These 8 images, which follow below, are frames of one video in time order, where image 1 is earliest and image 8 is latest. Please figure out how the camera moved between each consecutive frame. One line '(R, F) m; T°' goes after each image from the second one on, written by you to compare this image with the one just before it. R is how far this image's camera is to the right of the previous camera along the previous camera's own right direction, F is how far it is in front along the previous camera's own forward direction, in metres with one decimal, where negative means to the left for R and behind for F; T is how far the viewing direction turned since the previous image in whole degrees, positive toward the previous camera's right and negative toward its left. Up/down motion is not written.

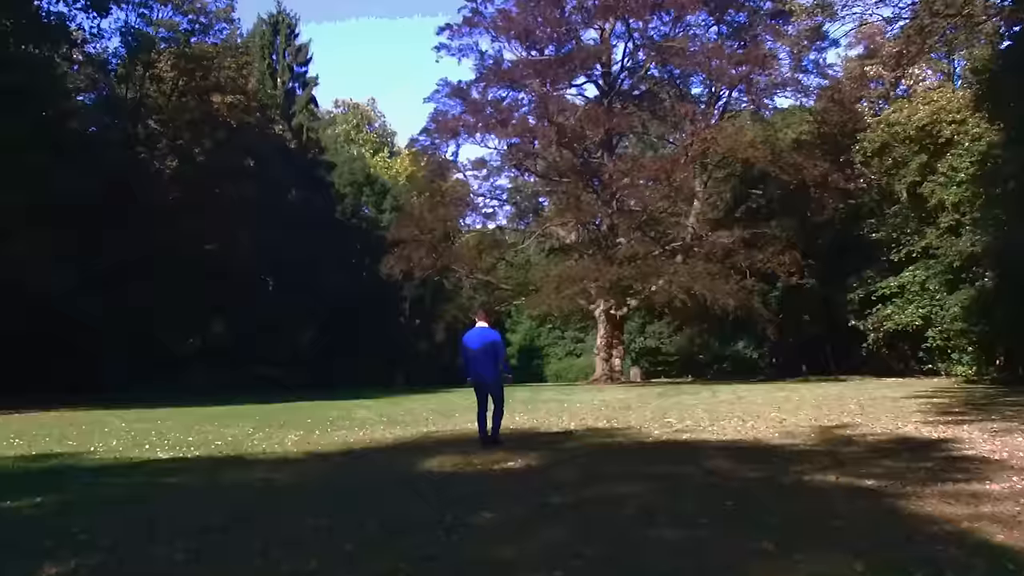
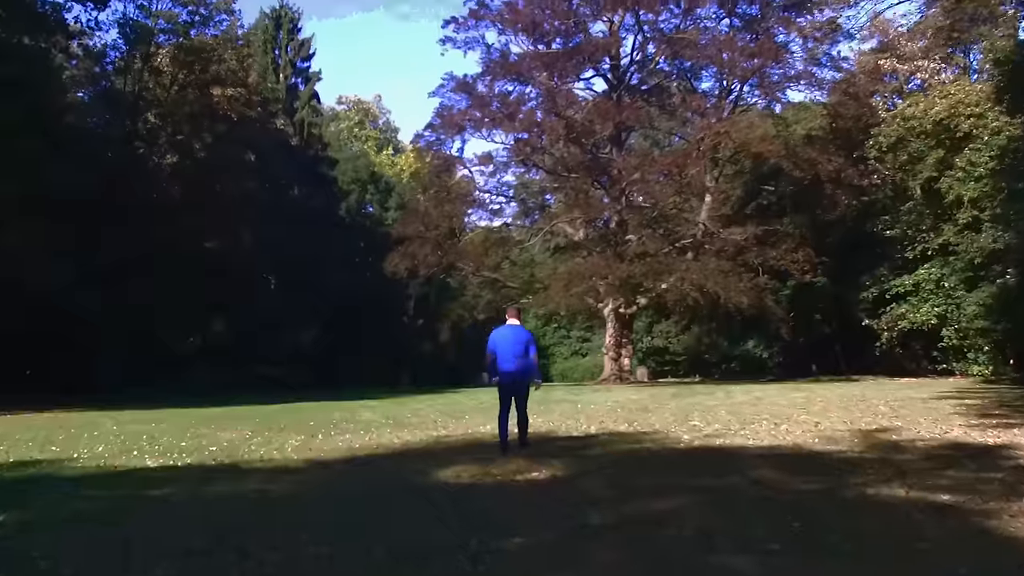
(-0.1, +0.6) m; 0°
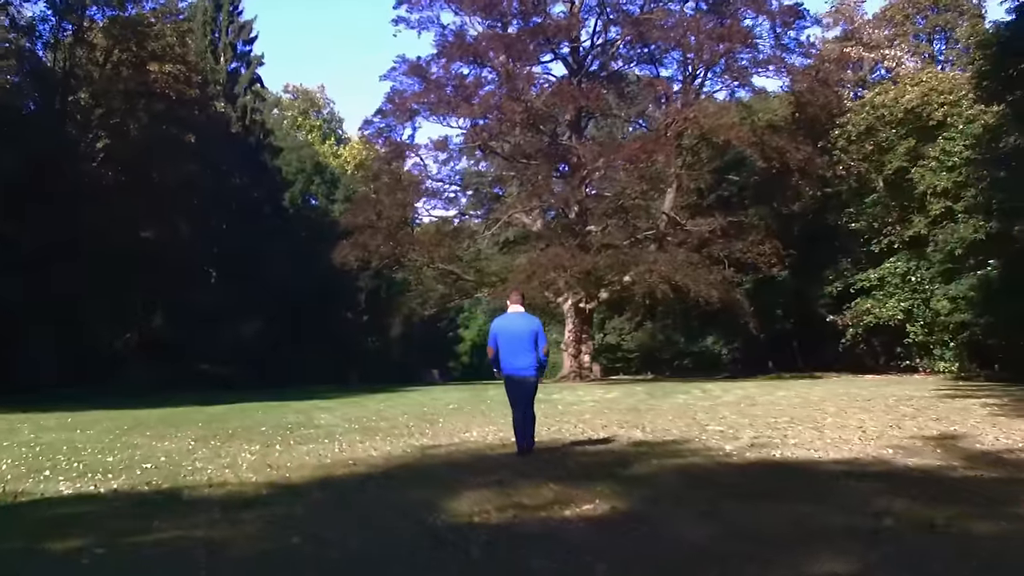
(-0.4, +1.4) m; +3°
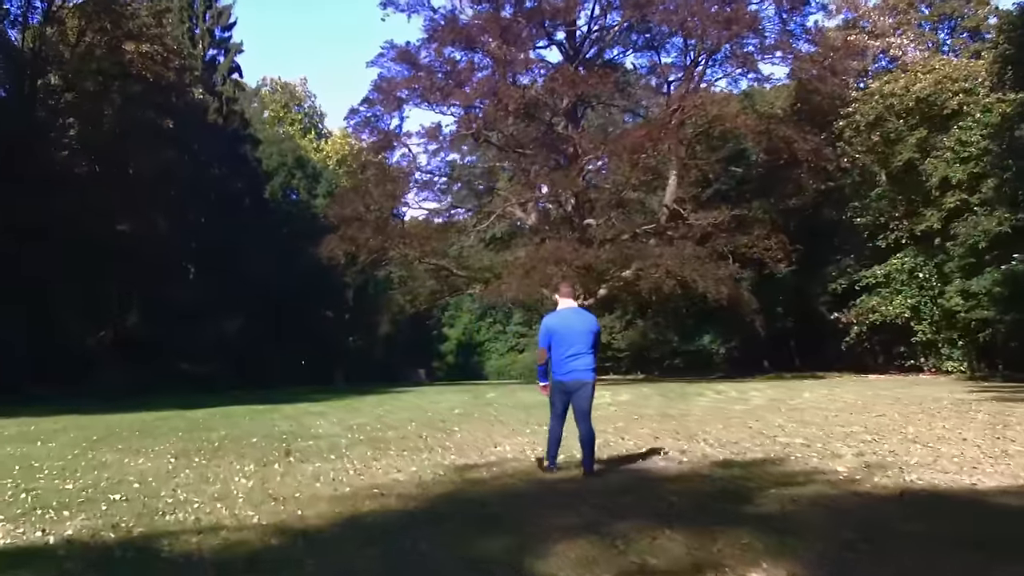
(-0.4, +1.3) m; +1°
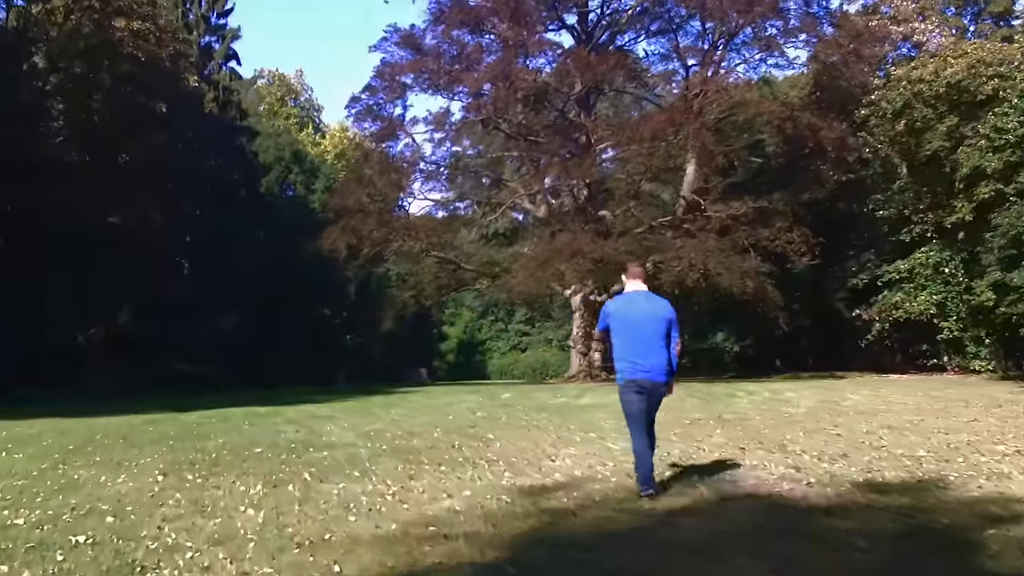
(-0.4, +1.3) m; 0°
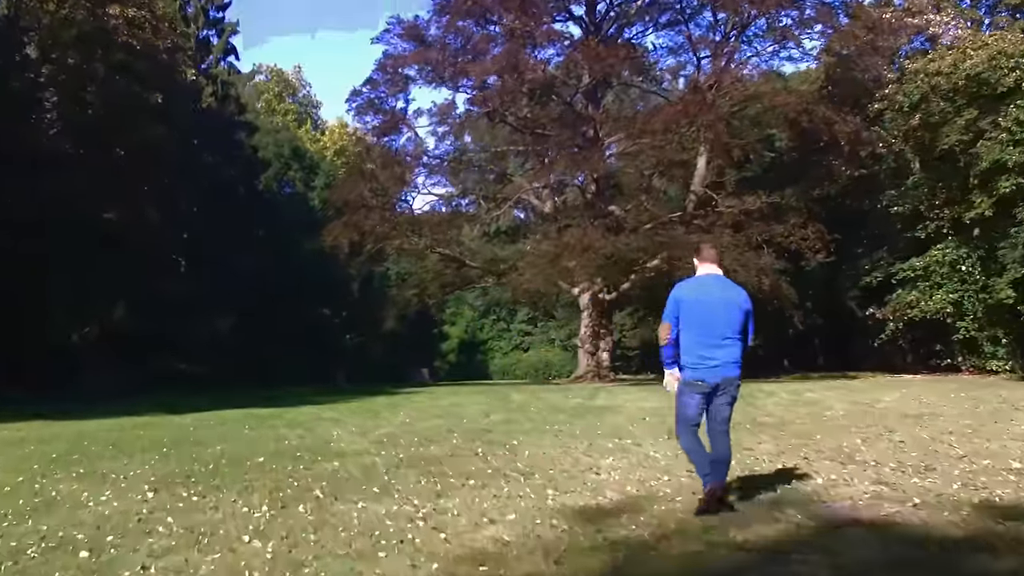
(-0.2, +0.7) m; 0°
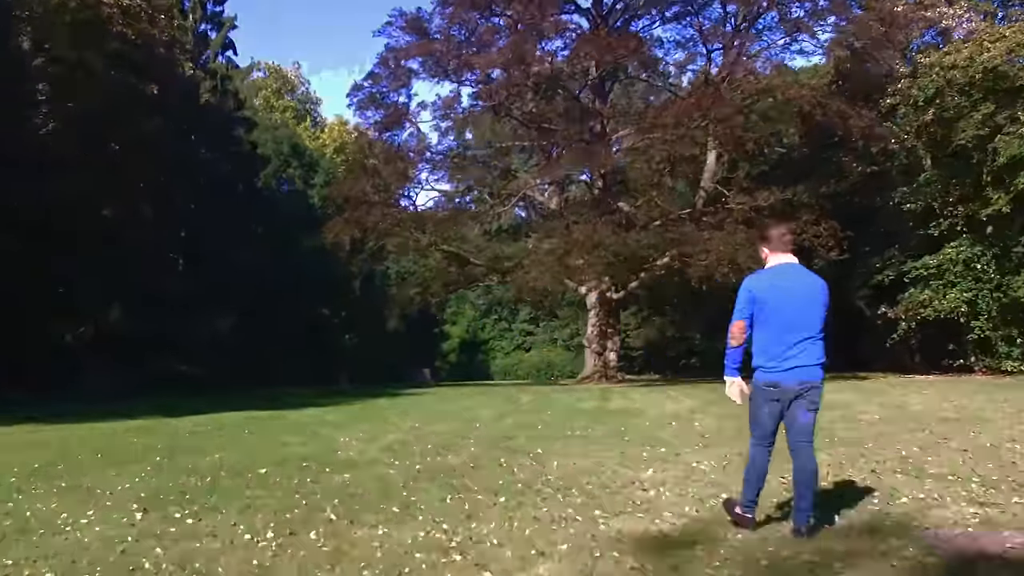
(-0.2, +0.6) m; 0°
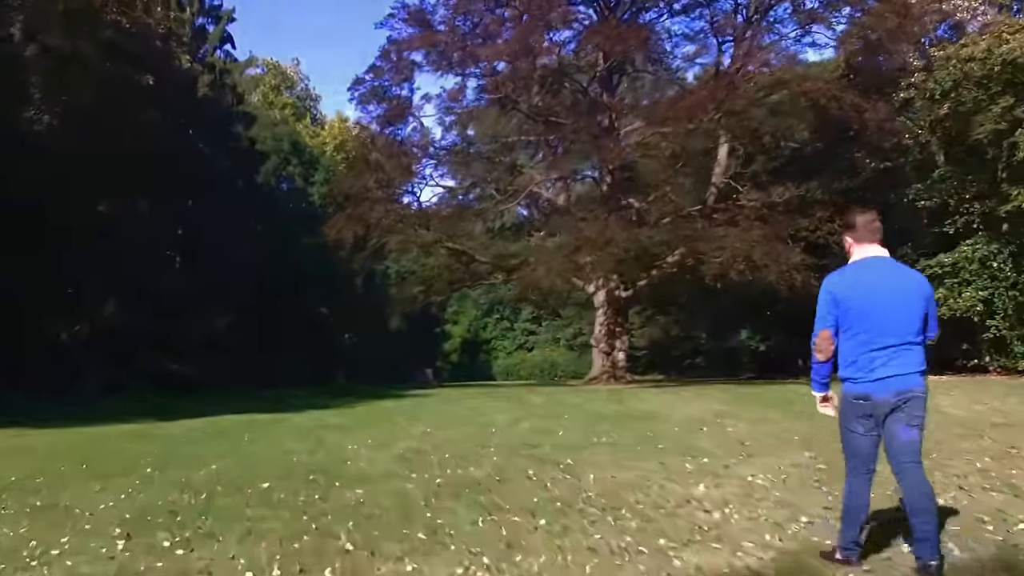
(-0.2, +0.6) m; 0°
